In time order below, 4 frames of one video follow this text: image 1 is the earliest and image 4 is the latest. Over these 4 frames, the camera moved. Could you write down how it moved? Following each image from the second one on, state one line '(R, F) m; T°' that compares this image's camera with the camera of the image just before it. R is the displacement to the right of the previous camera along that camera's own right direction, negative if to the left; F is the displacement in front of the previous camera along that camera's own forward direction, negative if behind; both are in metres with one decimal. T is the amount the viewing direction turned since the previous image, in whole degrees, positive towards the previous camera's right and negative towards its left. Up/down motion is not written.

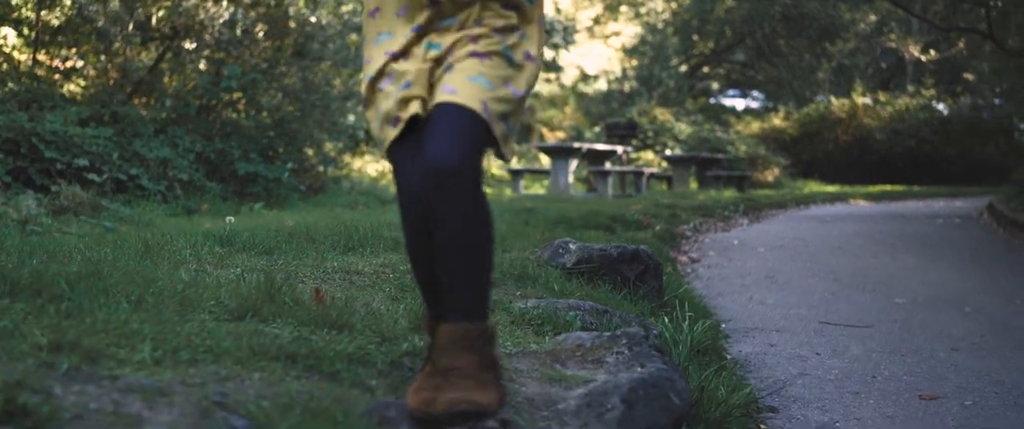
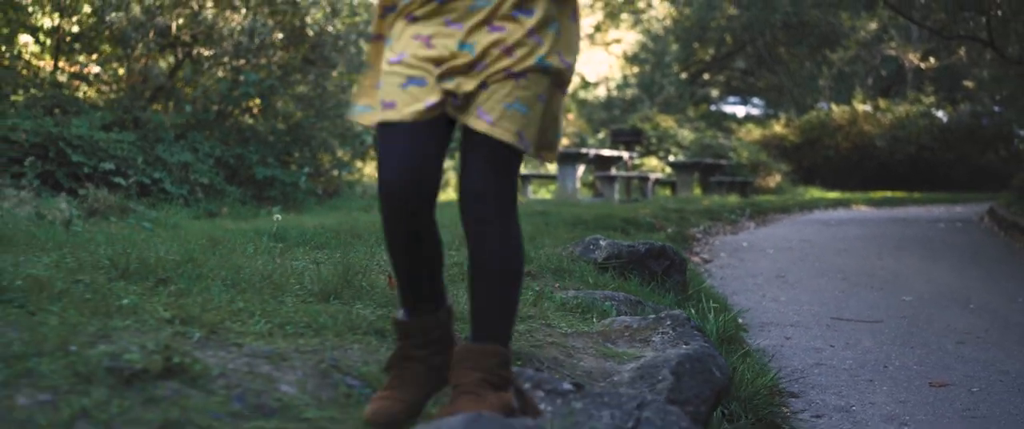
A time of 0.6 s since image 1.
(-0.1, -0.3) m; 0°
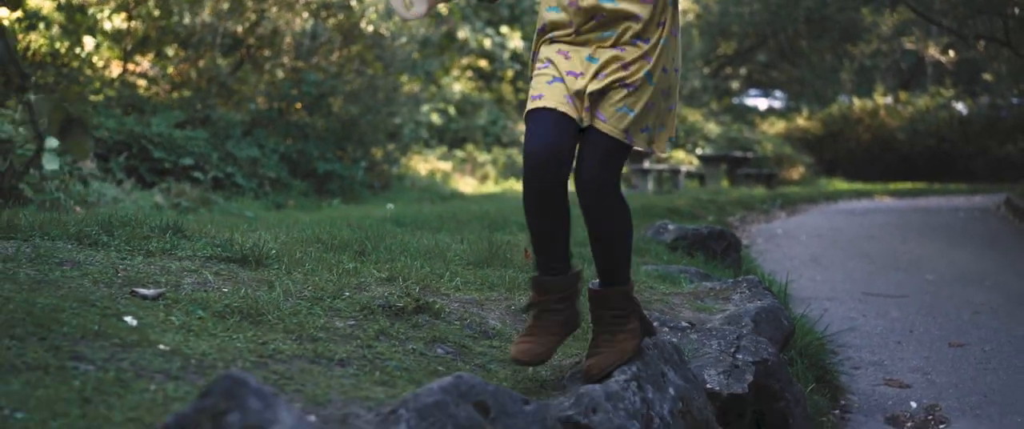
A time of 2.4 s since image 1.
(-0.2, -0.9) m; -1°
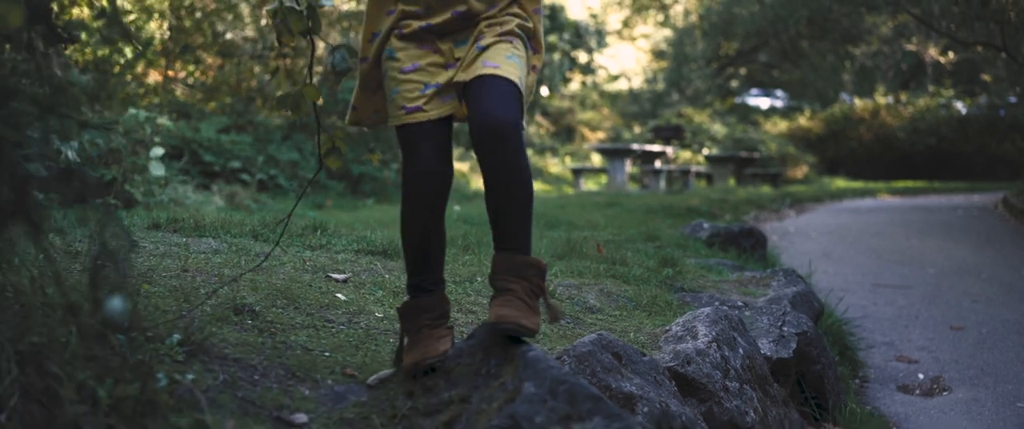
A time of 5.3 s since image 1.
(-0.2, -0.8) m; 0°
